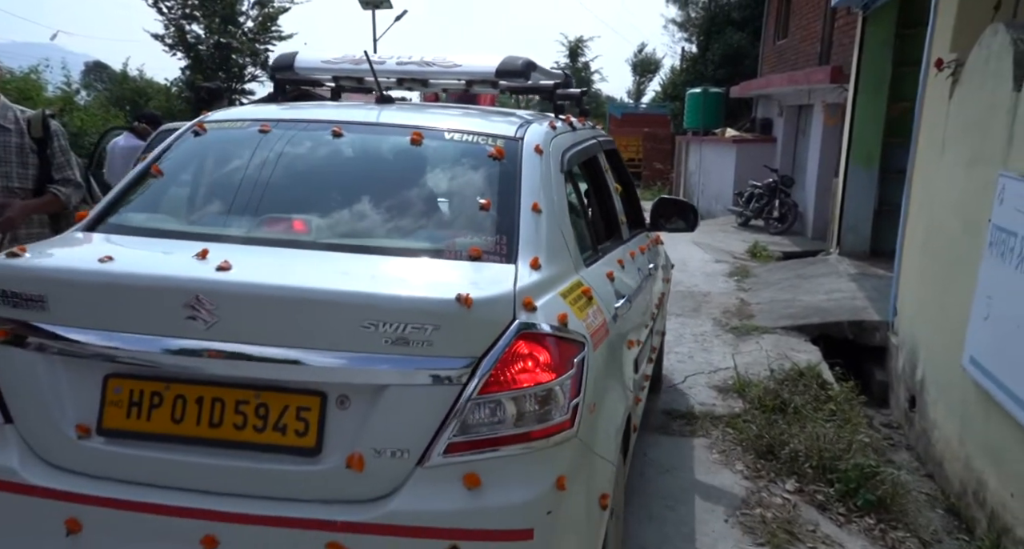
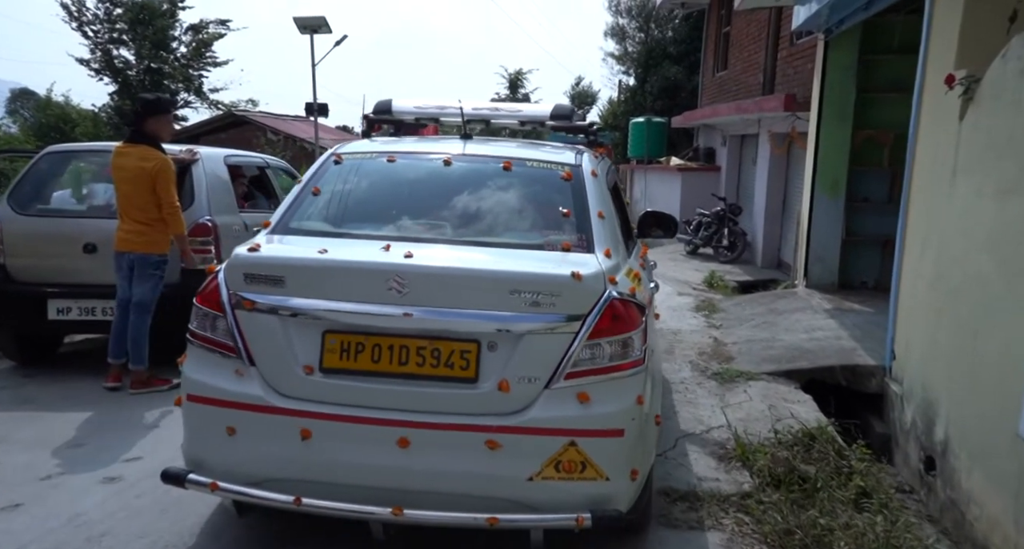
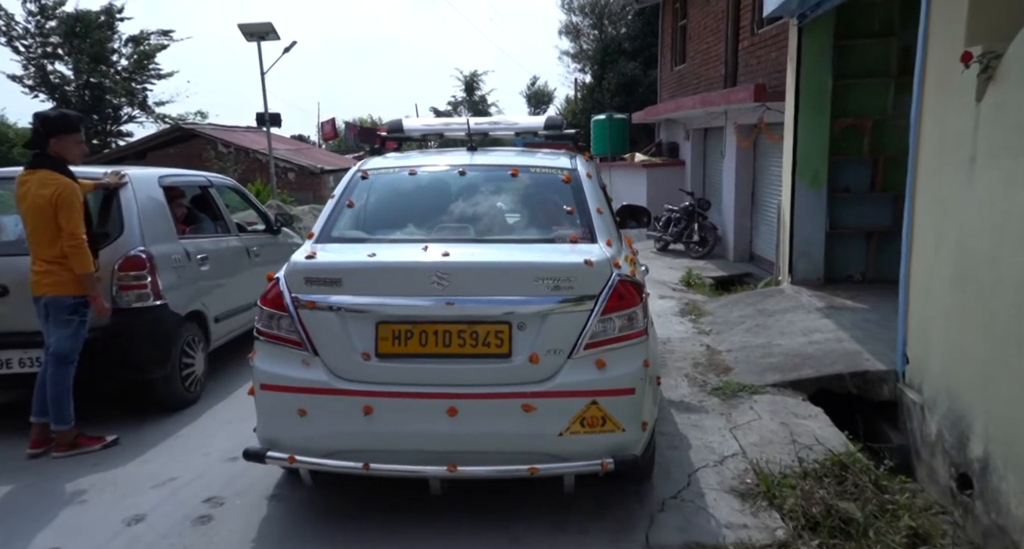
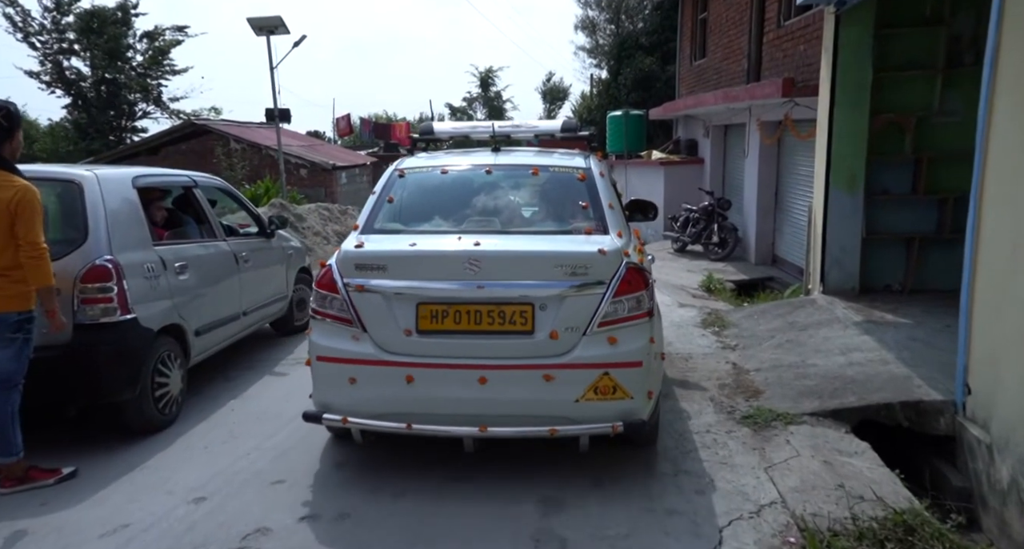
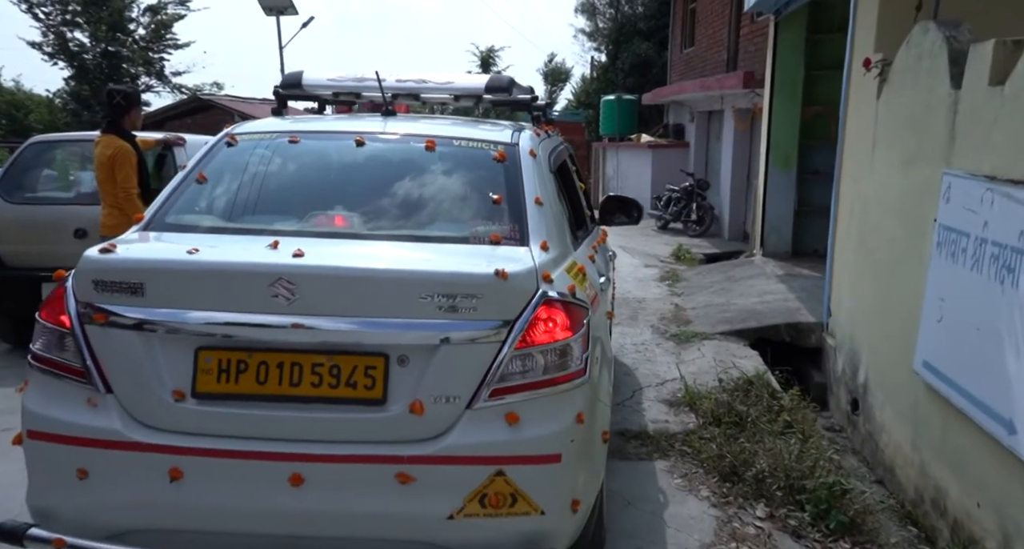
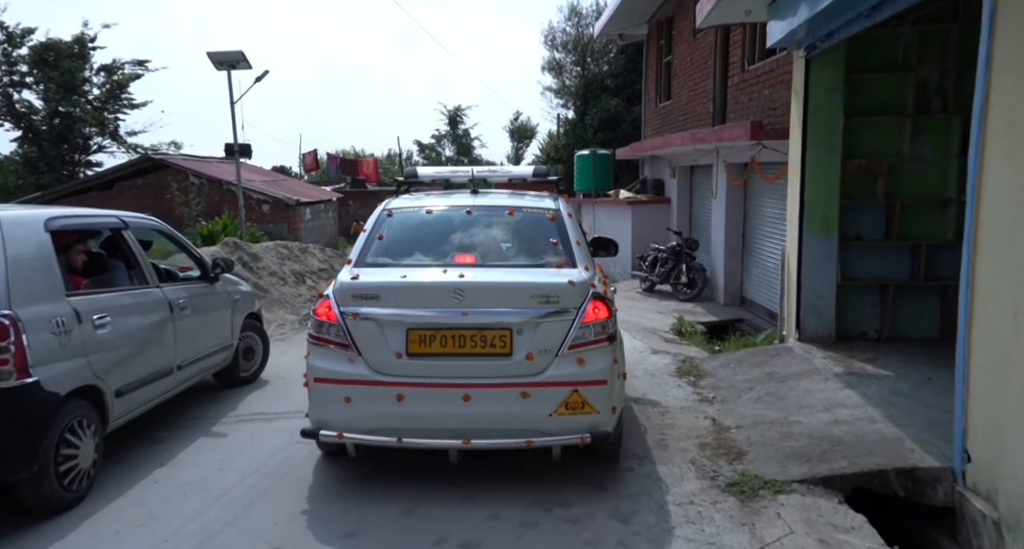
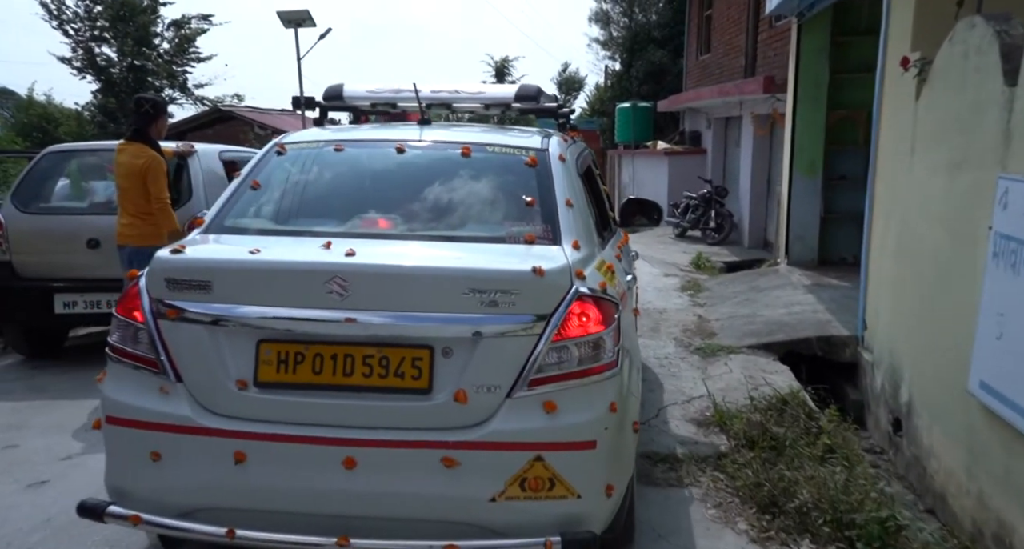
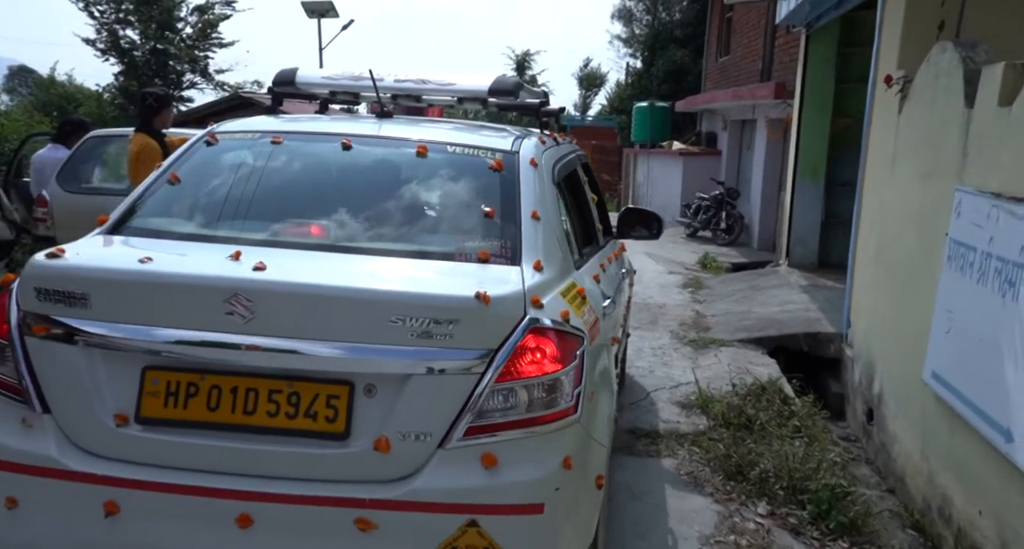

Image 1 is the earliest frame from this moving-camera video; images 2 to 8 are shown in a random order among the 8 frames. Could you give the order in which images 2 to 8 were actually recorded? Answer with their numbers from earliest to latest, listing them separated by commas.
8, 5, 7, 2, 3, 4, 6
